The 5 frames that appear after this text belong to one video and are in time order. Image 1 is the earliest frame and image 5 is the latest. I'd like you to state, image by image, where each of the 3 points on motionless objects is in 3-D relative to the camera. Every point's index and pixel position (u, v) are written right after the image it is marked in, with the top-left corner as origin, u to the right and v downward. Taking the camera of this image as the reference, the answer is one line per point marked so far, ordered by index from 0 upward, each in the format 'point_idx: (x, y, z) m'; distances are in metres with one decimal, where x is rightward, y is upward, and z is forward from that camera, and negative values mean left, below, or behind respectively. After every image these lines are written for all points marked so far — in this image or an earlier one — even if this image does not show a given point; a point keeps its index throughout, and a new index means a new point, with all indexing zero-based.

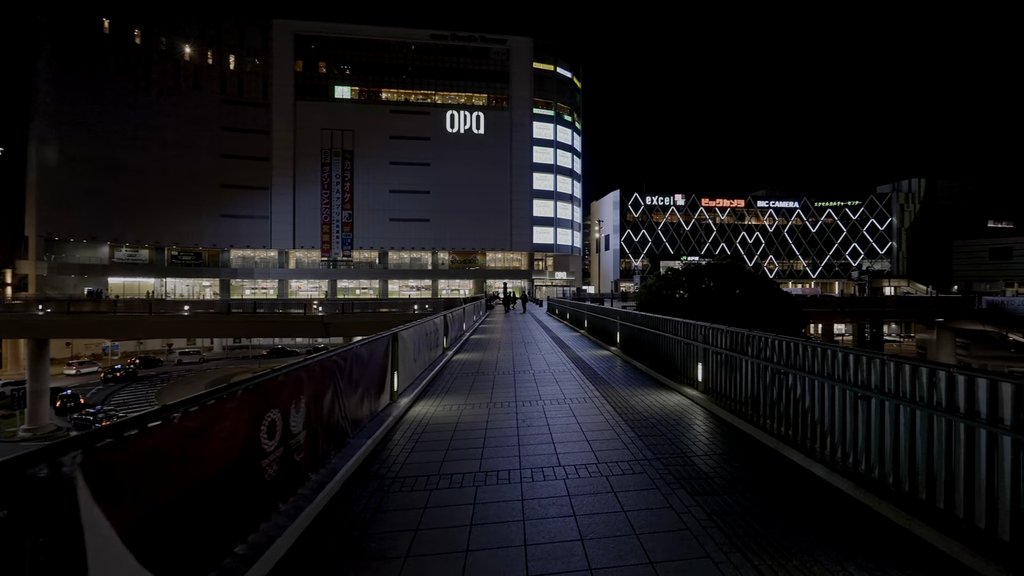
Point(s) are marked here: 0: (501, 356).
0: (-0.2, -1.6, +10.0) m
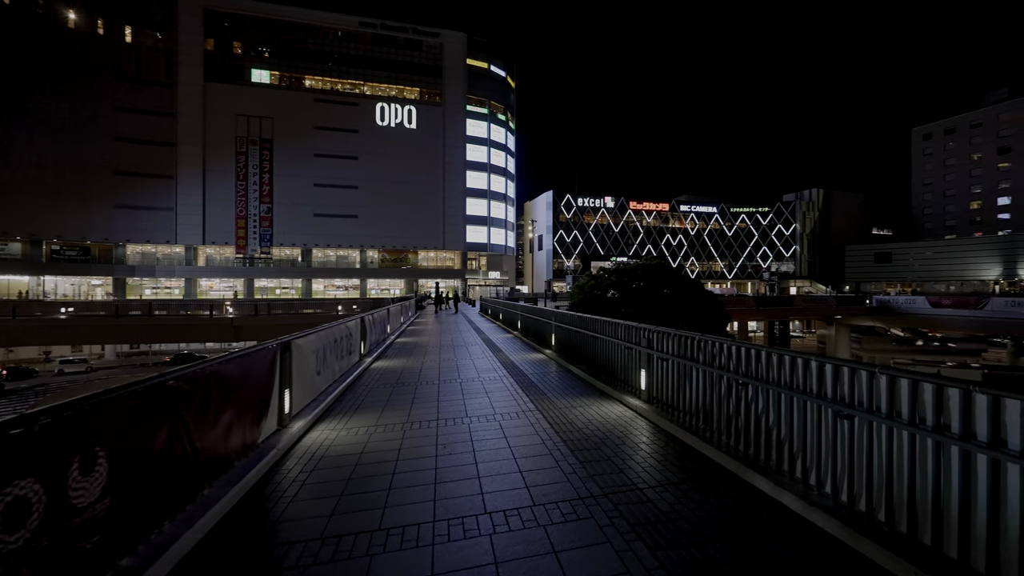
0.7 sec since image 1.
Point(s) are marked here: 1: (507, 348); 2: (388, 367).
0: (-1.7, -1.5, +9.2) m
1: (-0.1, -1.5, +10.8) m
2: (-2.4, -1.5, +8.3) m
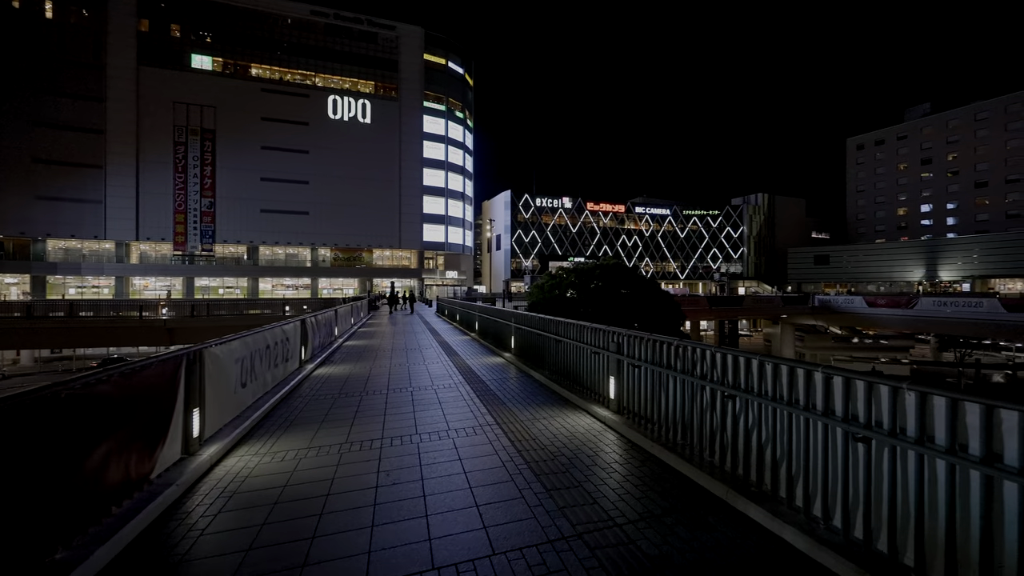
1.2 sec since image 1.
0: (-2.6, -1.5, +8.5) m
1: (-1.1, -1.5, +10.3) m
2: (-3.1, -1.5, +7.6) m
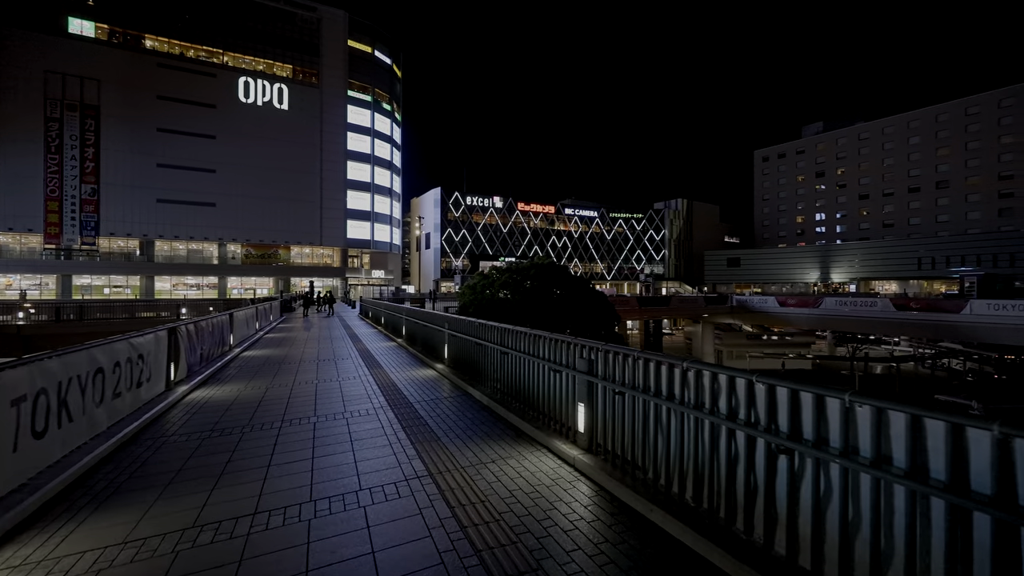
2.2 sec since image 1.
0: (-3.7, -1.5, +7.0) m
1: (-2.5, -1.5, +9.0) m
2: (-4.1, -1.5, +6.0) m
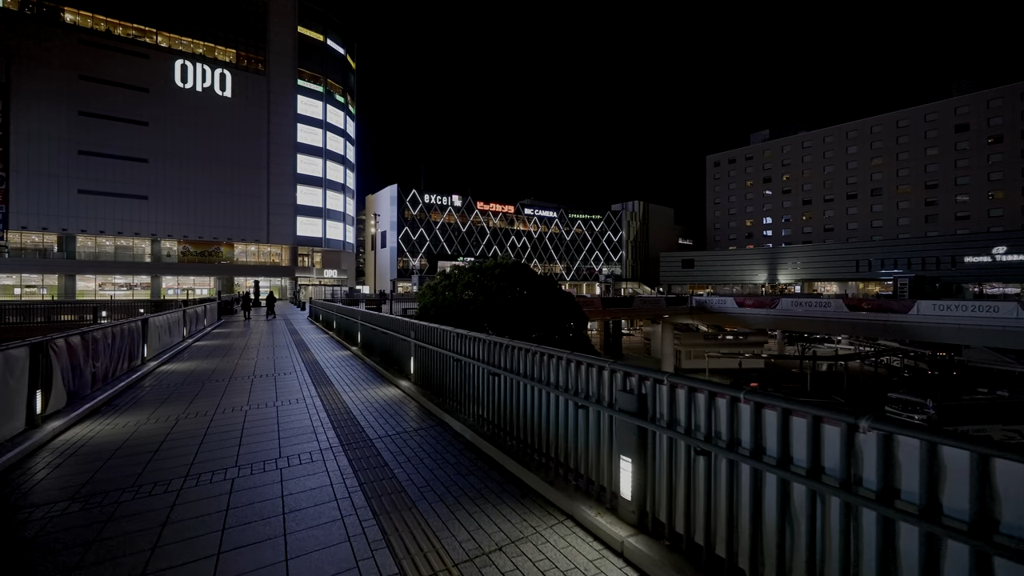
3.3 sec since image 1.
0: (-3.9, -1.5, +5.6) m
1: (-3.0, -1.5, +7.7) m
2: (-4.2, -1.5, +4.6) m
